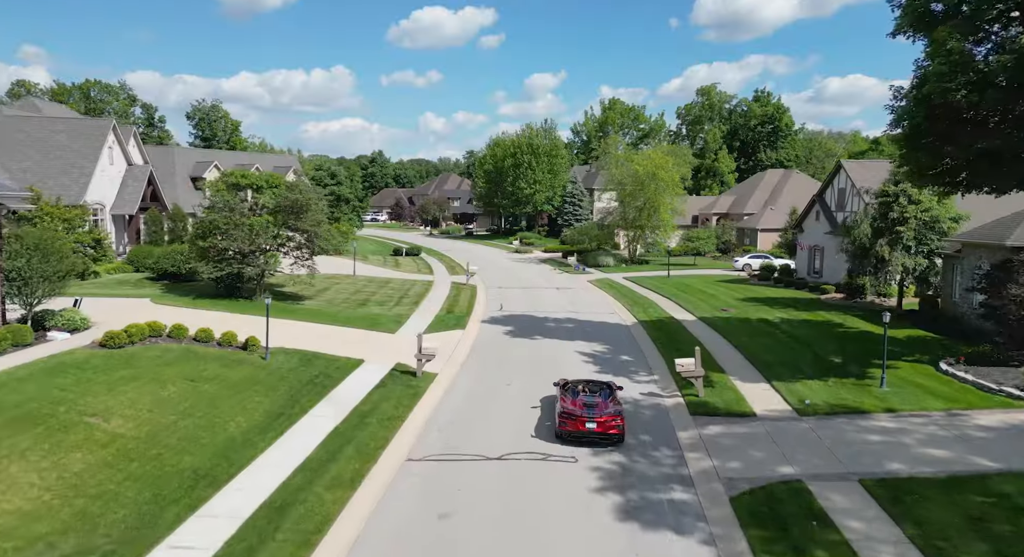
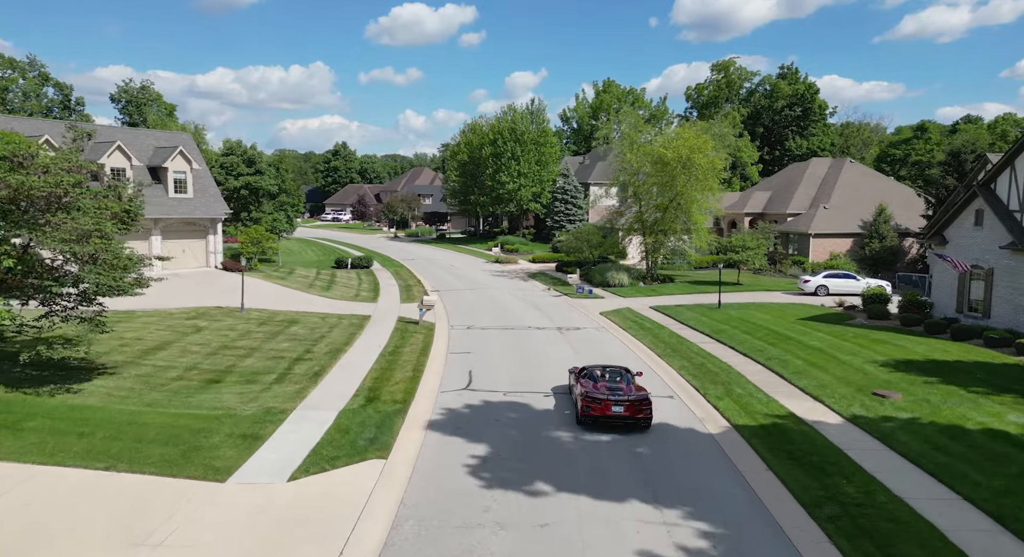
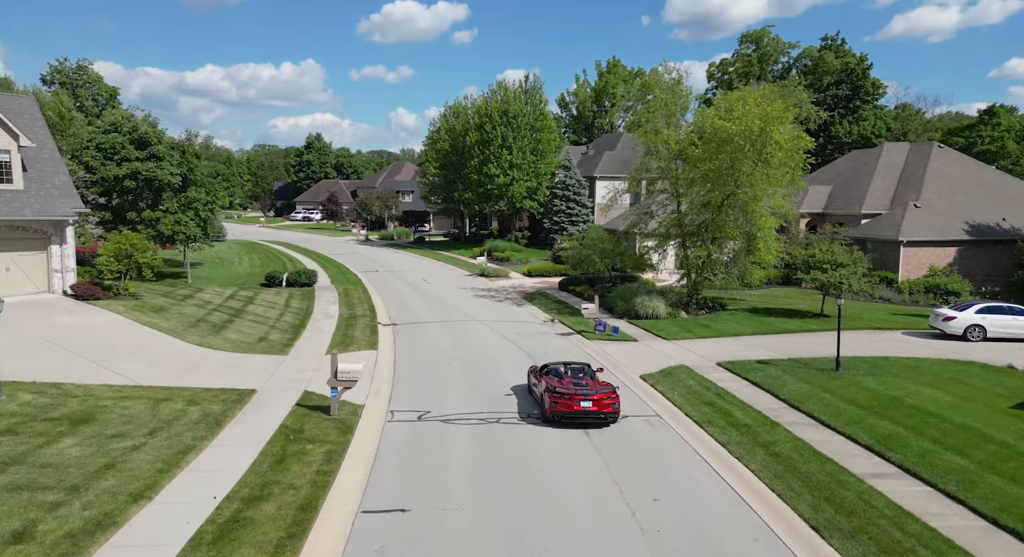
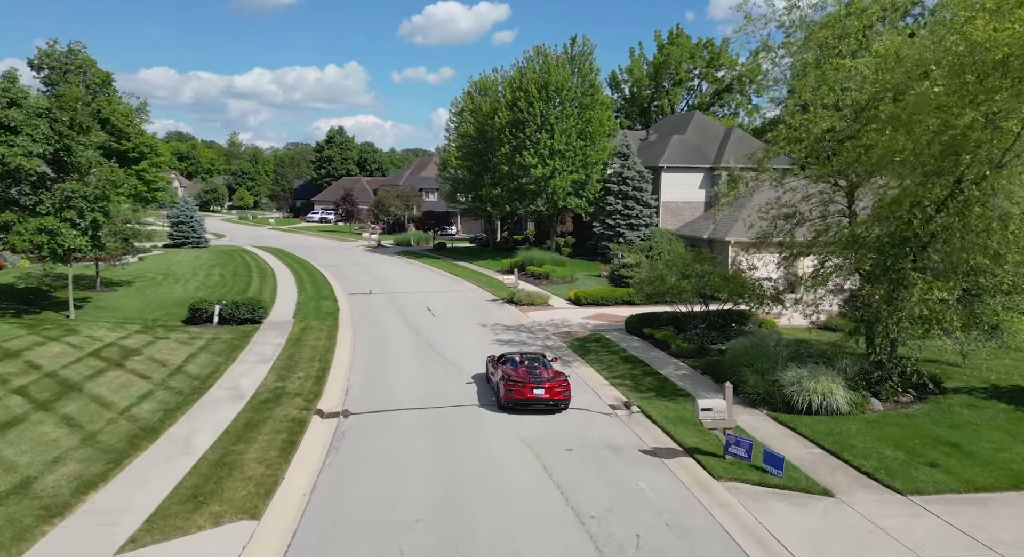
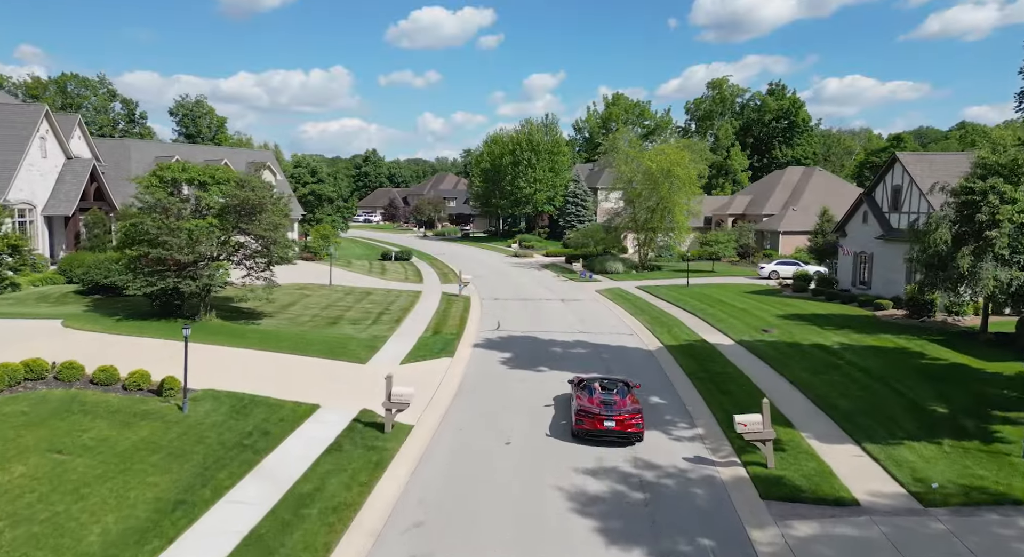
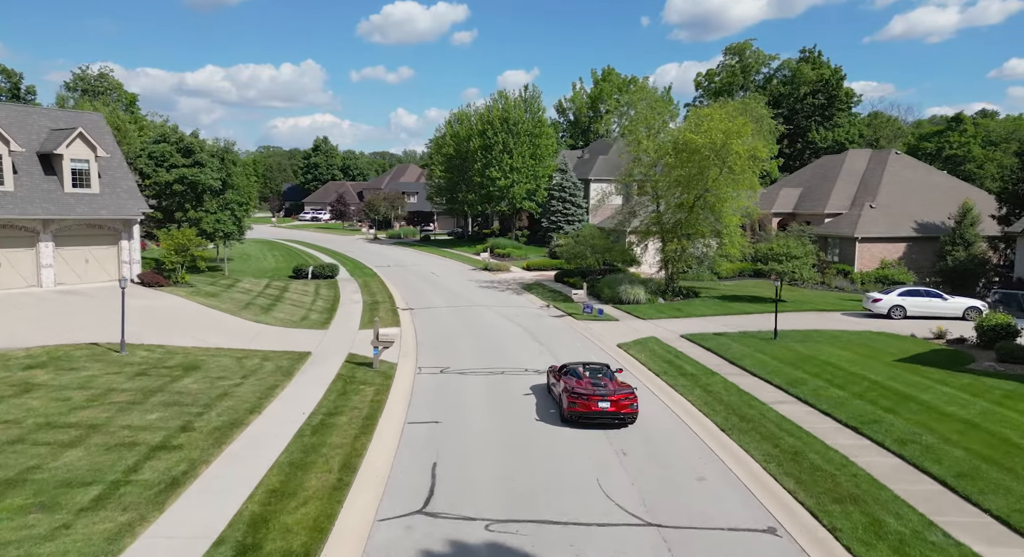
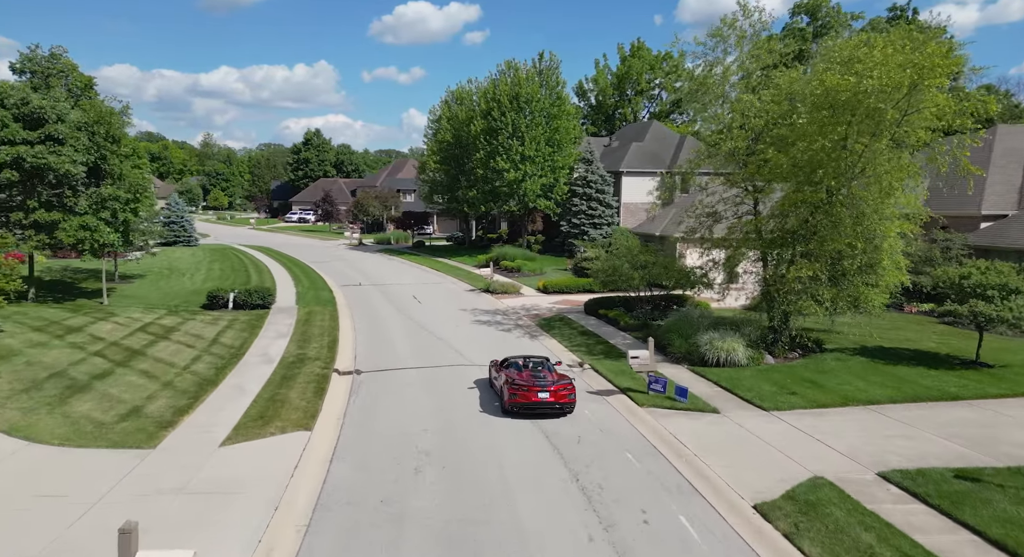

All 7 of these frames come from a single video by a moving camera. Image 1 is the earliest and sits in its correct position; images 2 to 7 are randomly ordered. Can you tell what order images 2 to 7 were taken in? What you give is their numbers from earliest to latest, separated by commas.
5, 2, 6, 3, 7, 4
